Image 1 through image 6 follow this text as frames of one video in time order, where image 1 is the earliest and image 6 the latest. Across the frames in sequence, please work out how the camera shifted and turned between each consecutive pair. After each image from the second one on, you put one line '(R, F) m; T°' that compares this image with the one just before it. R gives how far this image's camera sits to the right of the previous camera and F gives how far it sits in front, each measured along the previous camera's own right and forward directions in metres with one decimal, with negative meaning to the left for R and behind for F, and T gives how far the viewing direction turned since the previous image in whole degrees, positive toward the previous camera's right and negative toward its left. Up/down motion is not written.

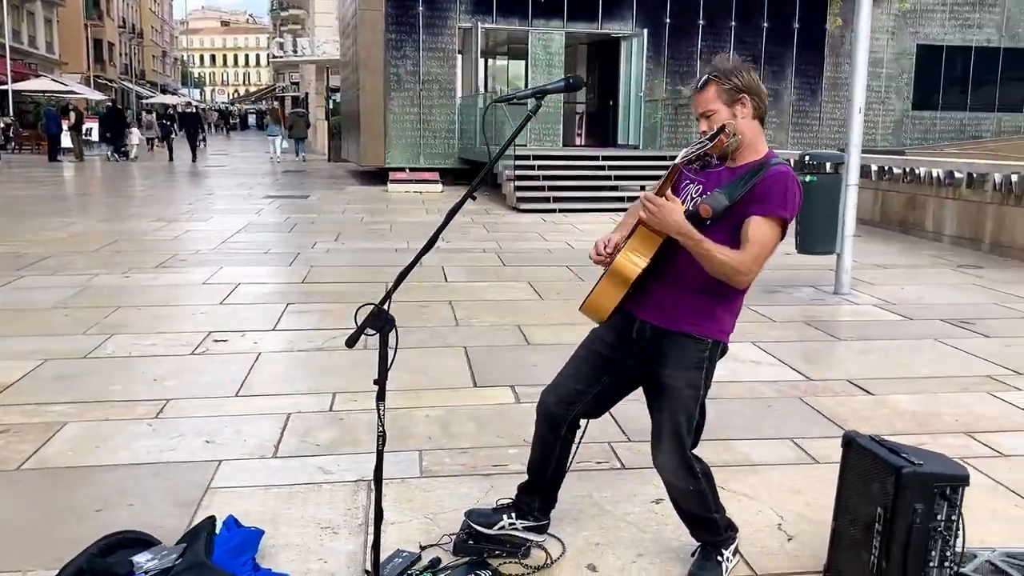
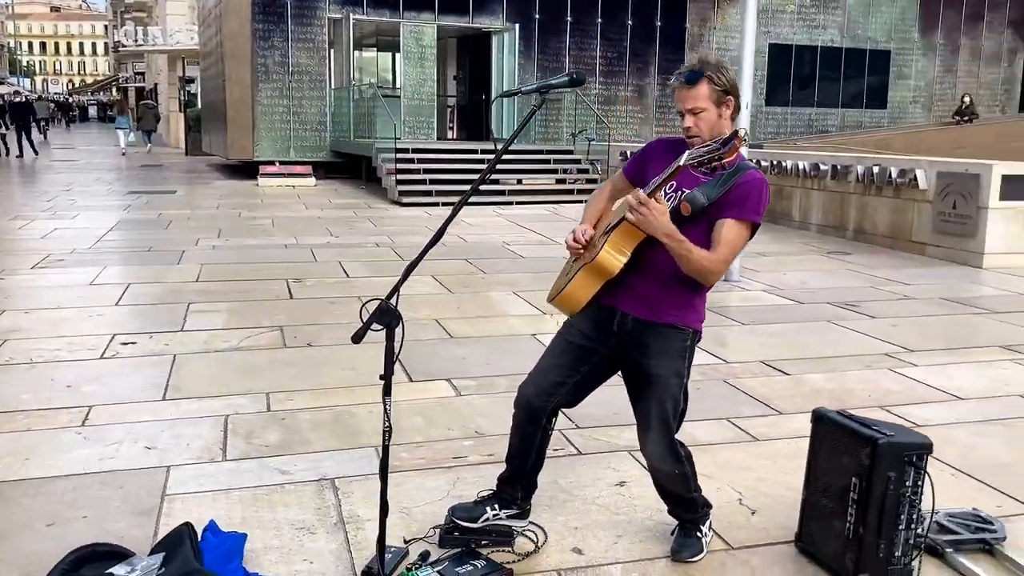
(-0.4, 0.0) m; +9°
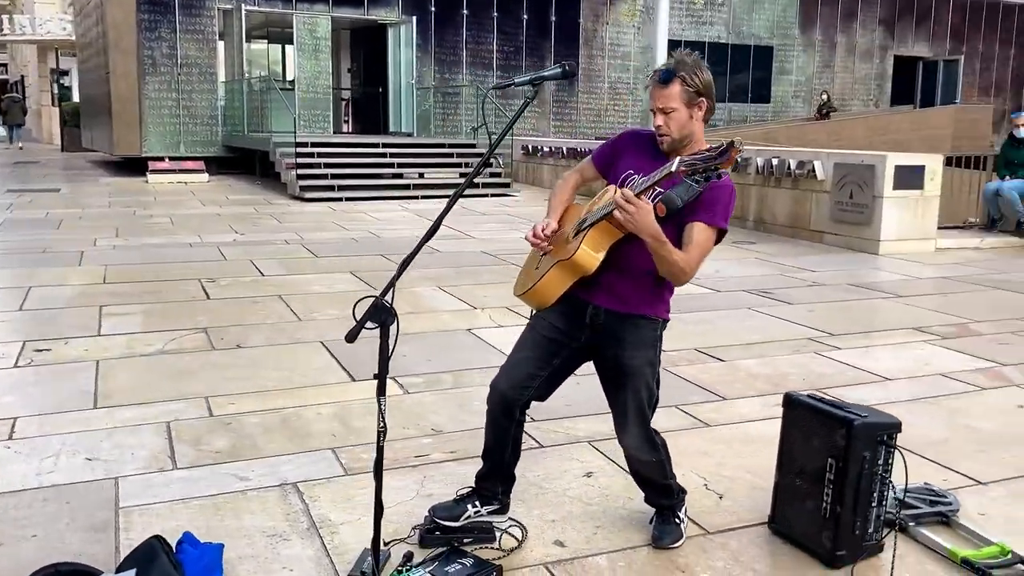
(-0.3, 0.0) m; +7°
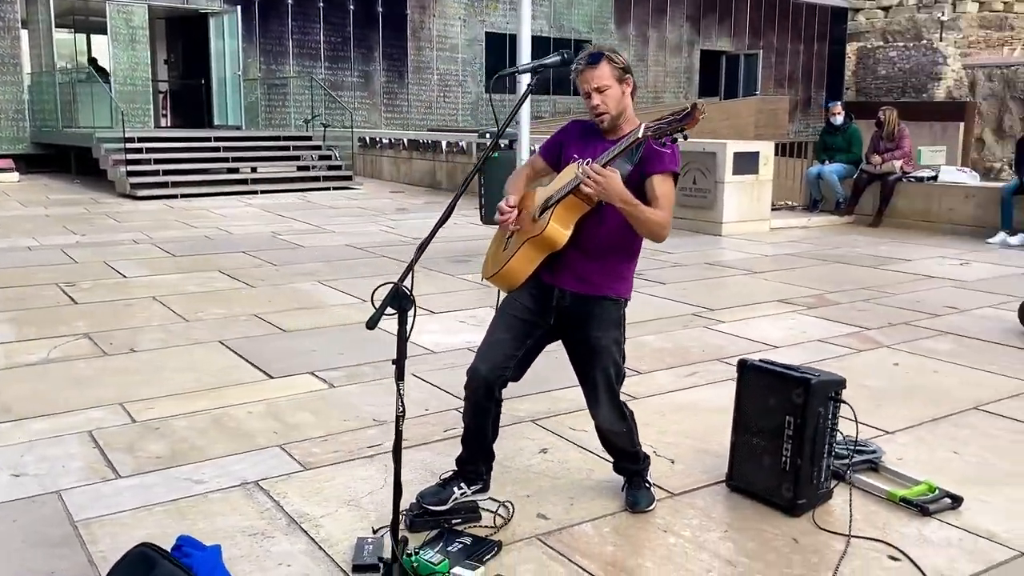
(-0.6, 0.0) m; +11°
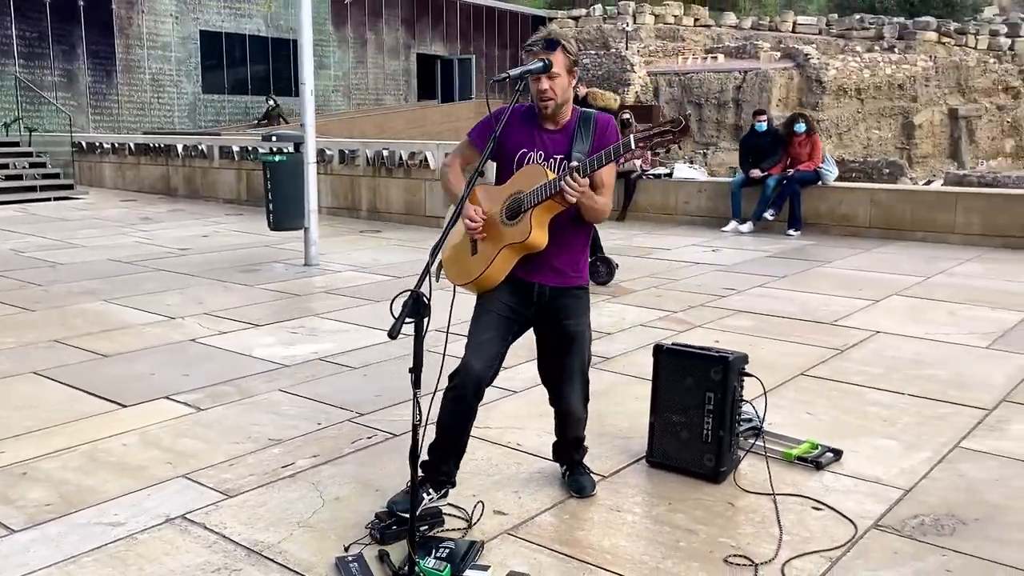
(-0.9, +0.1) m; +18°
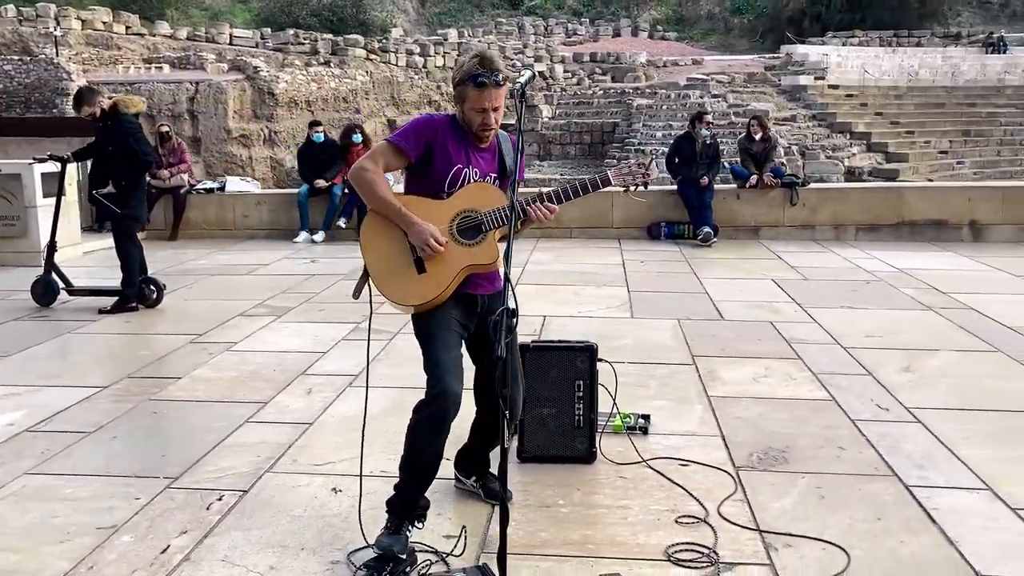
(-1.6, +0.5) m; +34°
